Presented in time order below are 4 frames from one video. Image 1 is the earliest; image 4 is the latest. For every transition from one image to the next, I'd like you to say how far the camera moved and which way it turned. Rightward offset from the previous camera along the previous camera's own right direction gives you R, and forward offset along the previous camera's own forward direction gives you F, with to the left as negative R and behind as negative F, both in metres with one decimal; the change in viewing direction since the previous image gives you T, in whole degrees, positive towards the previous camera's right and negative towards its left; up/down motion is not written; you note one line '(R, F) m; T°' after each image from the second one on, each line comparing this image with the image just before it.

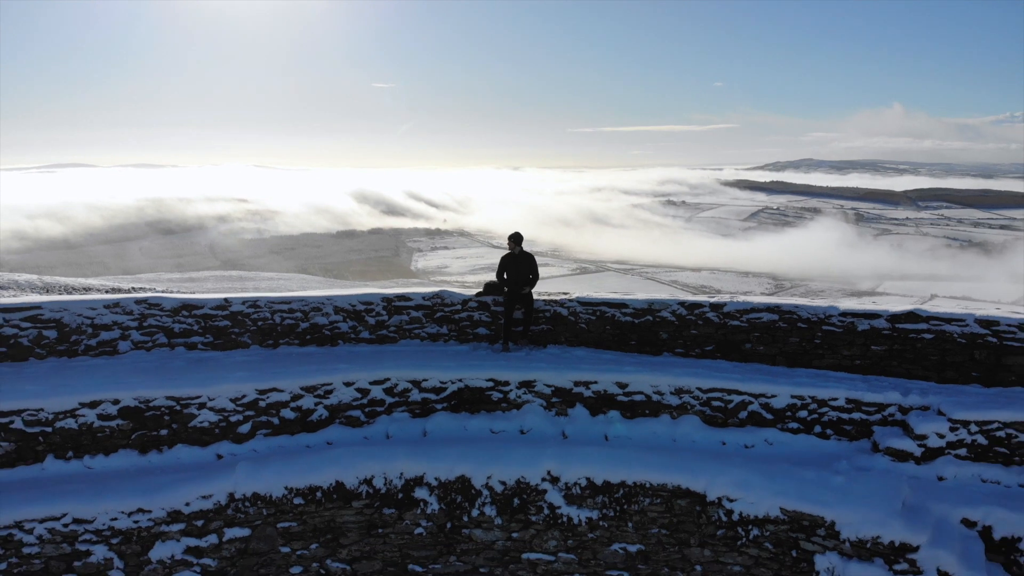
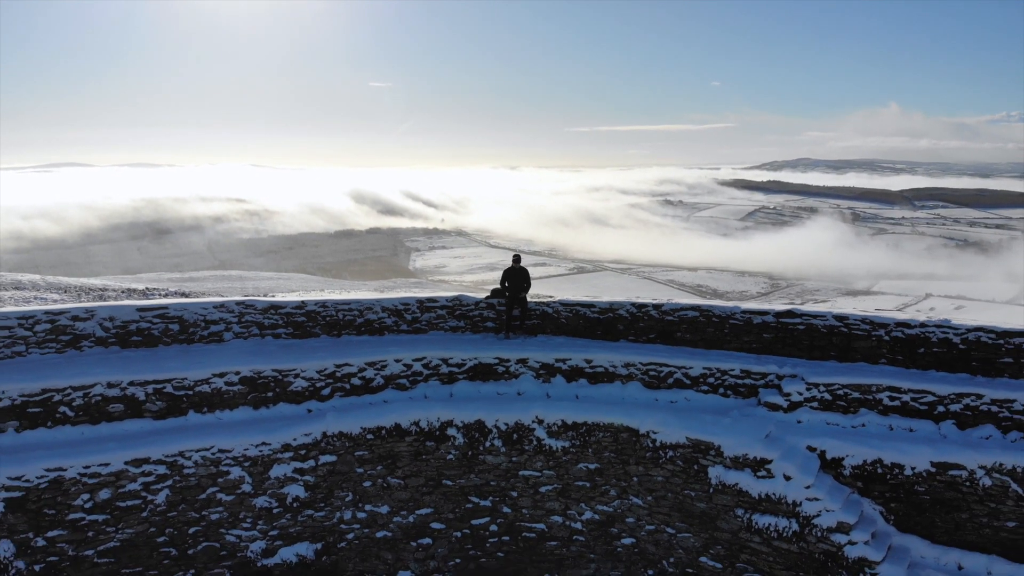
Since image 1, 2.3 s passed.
(0.0, -1.9) m; 0°
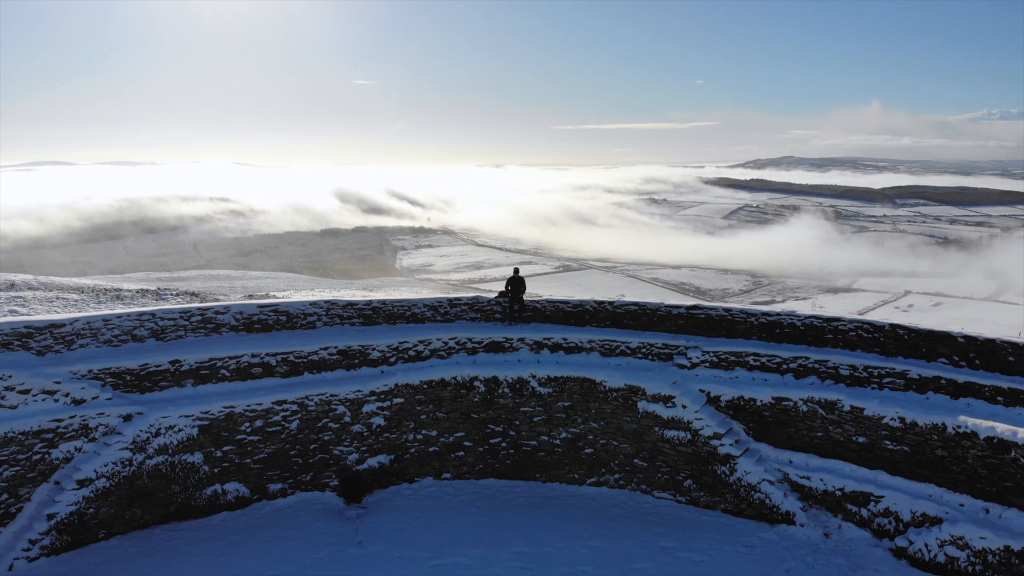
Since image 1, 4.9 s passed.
(-0.3, -3.4) m; +1°
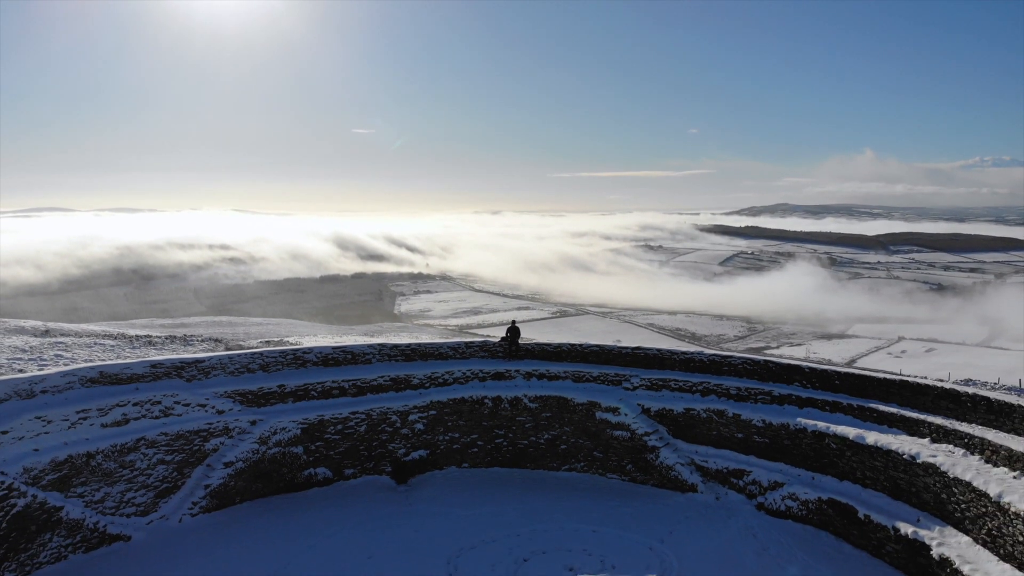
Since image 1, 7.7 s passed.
(0.0, -4.6) m; 0°
